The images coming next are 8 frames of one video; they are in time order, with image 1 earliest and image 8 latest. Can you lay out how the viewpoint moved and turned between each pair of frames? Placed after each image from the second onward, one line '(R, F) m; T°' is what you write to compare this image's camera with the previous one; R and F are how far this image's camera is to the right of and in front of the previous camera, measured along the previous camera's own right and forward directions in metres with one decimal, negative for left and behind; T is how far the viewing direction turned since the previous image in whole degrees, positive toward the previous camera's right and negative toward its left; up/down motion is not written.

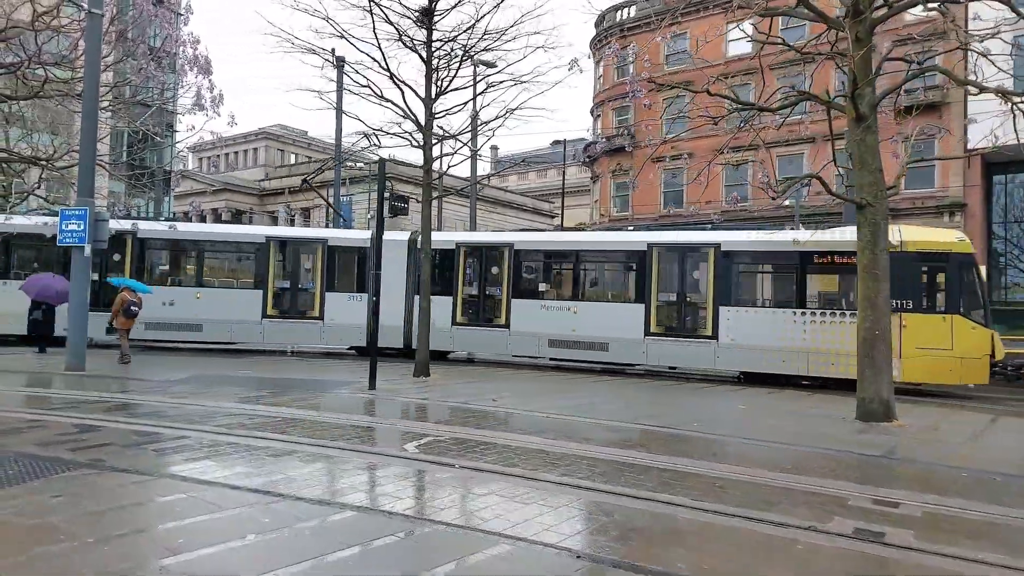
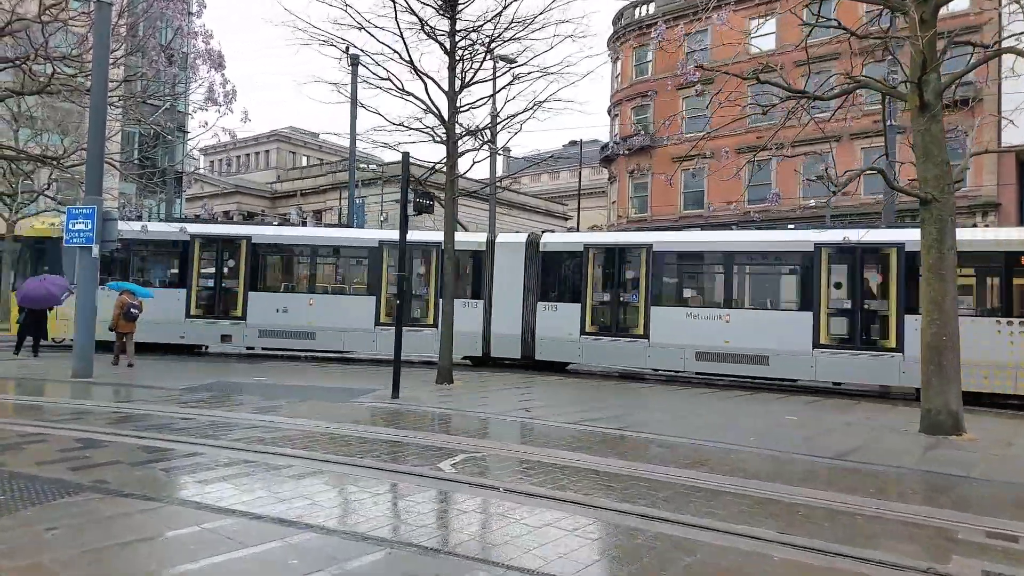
(-0.4, +0.7) m; -1°
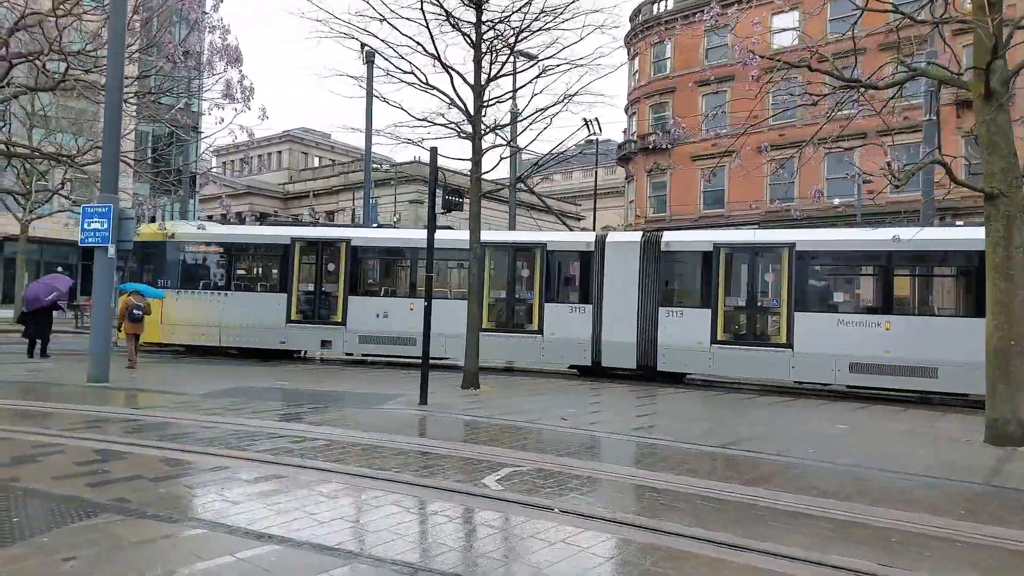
(-0.4, +0.5) m; -1°
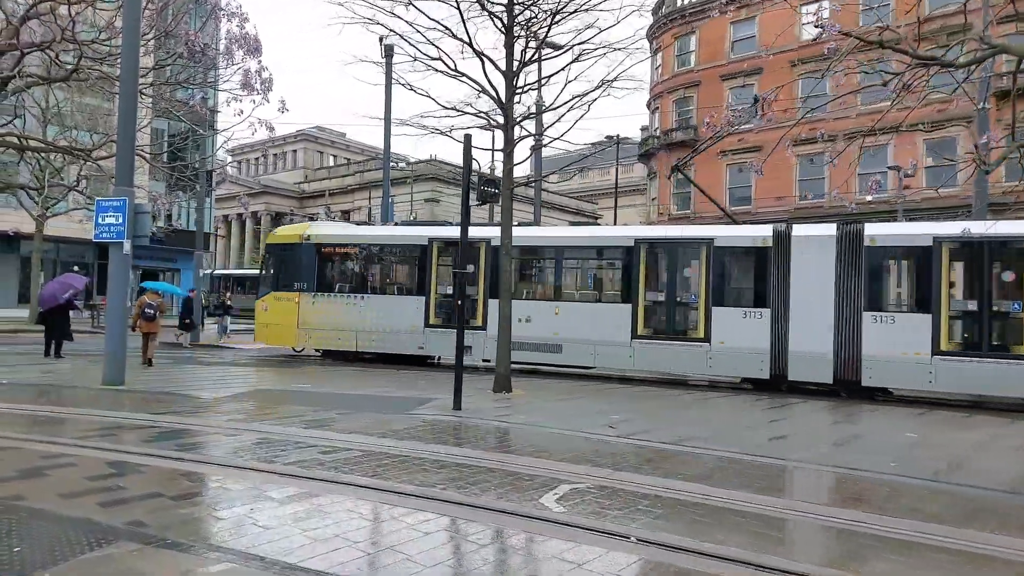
(-0.5, +0.7) m; -1°
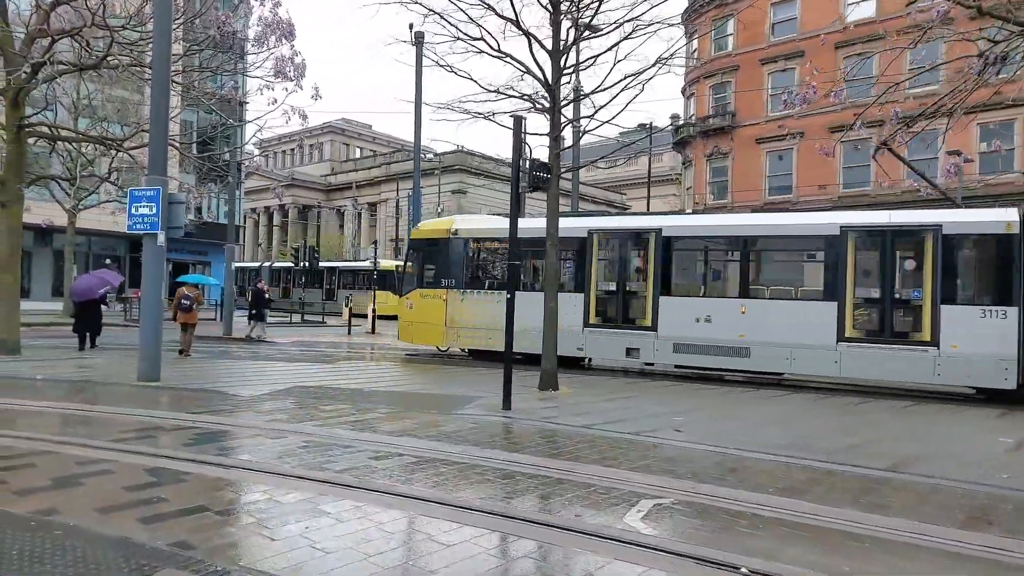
(-0.5, +0.6) m; -2°
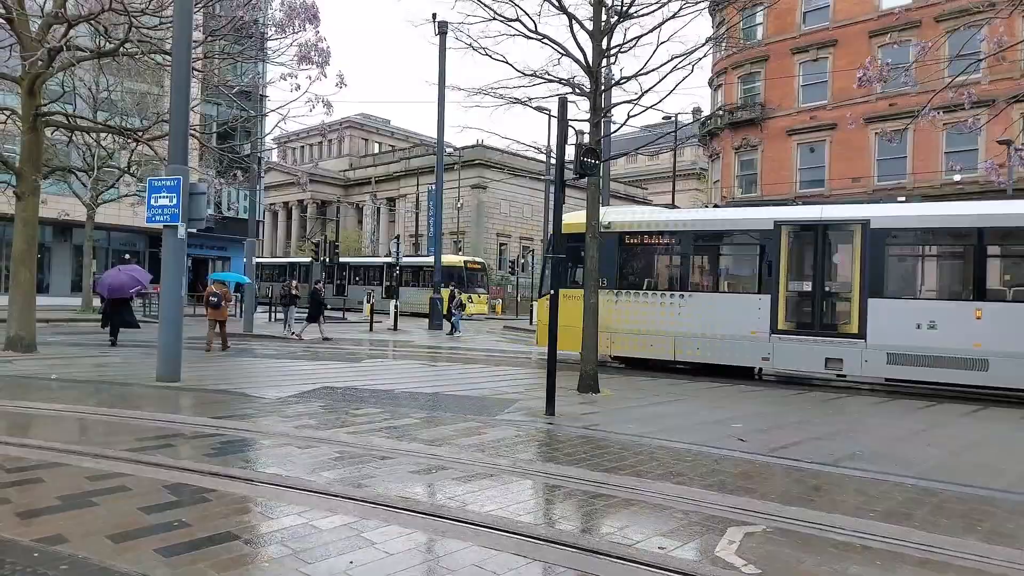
(-0.4, +0.7) m; -1°
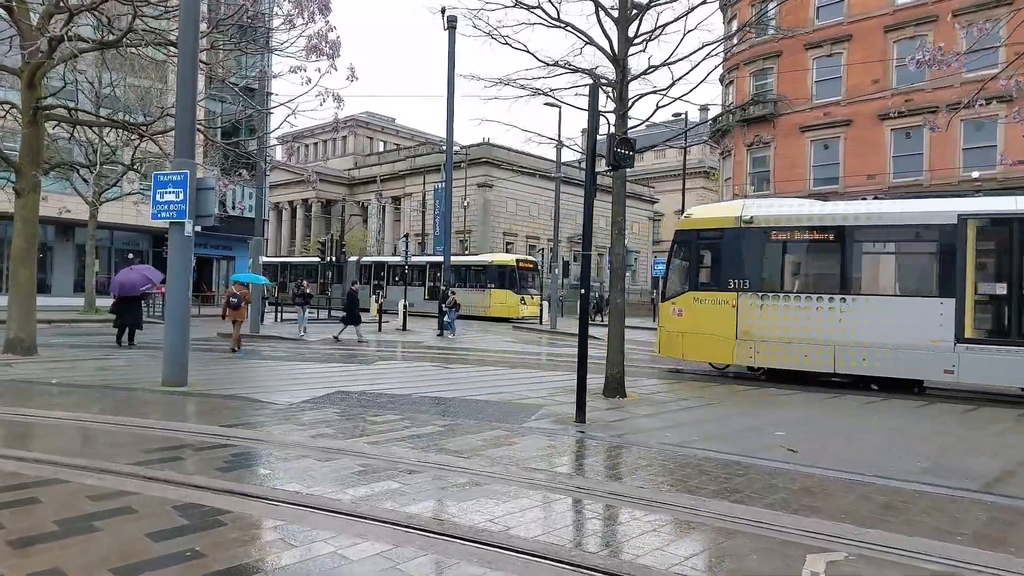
(-0.3, +0.5) m; 0°
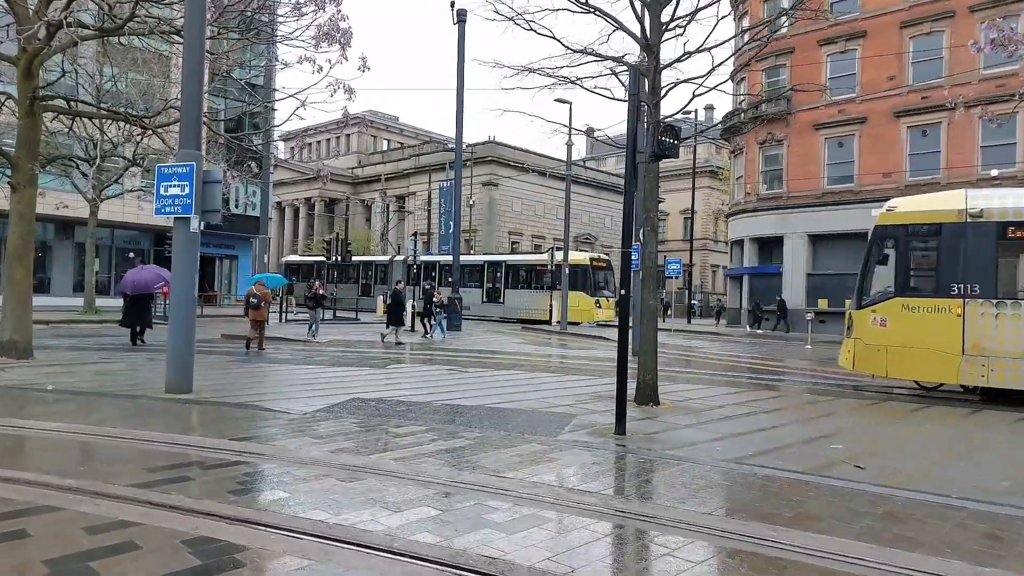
(-0.4, +0.6) m; 0°
